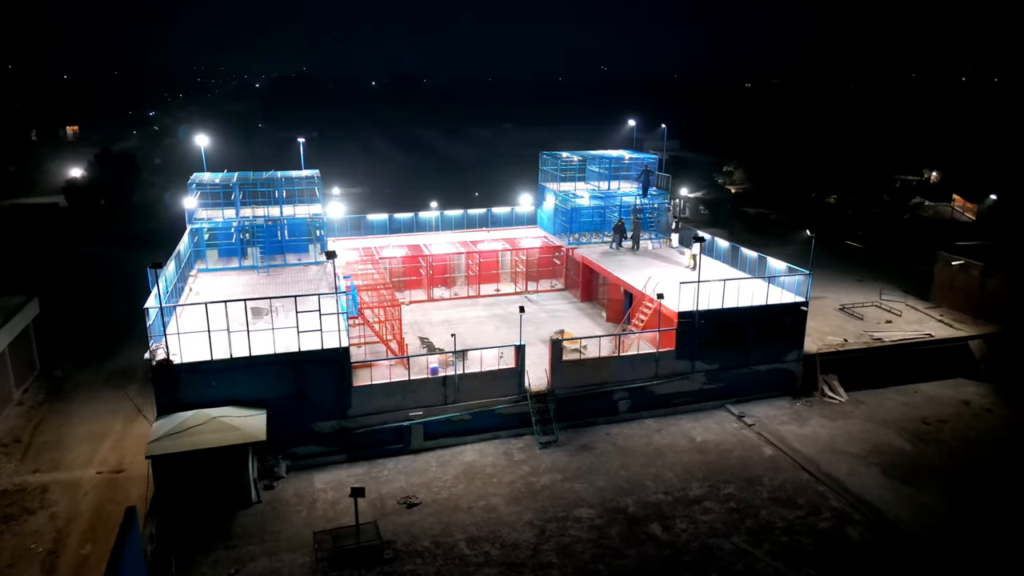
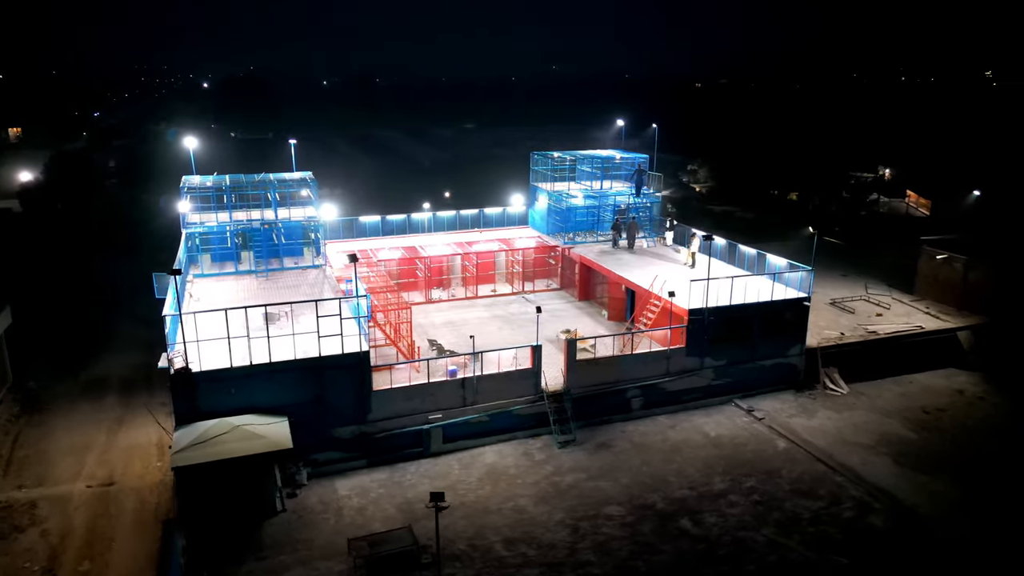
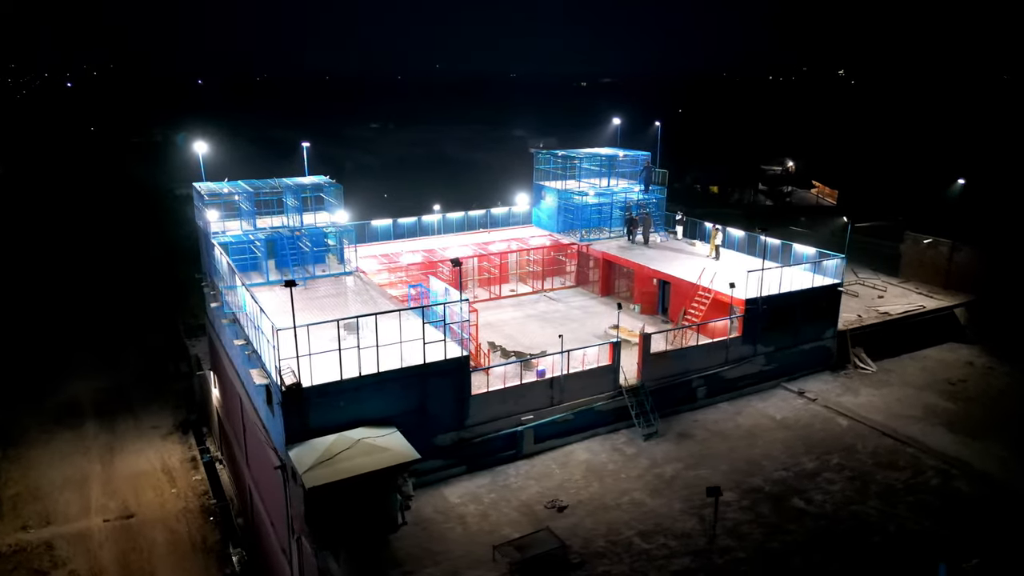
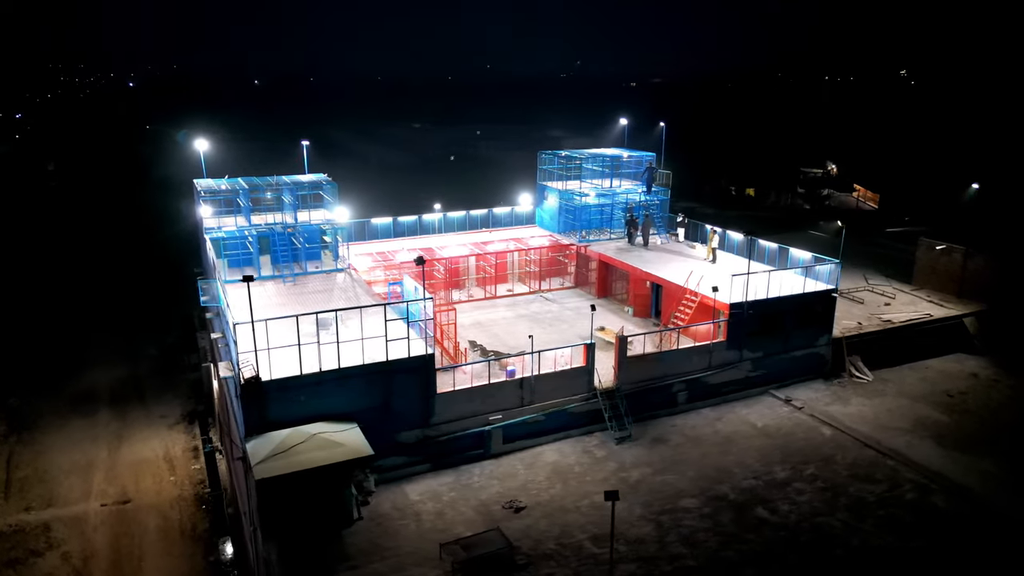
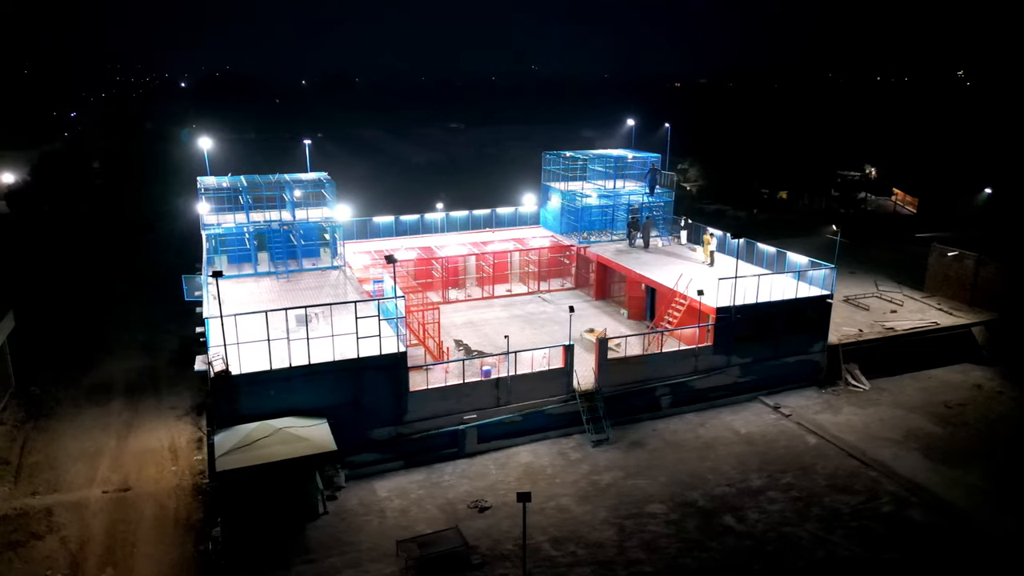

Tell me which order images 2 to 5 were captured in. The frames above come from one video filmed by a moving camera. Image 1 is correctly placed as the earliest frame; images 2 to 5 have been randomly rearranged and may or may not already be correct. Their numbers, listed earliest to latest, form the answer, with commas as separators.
2, 5, 4, 3
